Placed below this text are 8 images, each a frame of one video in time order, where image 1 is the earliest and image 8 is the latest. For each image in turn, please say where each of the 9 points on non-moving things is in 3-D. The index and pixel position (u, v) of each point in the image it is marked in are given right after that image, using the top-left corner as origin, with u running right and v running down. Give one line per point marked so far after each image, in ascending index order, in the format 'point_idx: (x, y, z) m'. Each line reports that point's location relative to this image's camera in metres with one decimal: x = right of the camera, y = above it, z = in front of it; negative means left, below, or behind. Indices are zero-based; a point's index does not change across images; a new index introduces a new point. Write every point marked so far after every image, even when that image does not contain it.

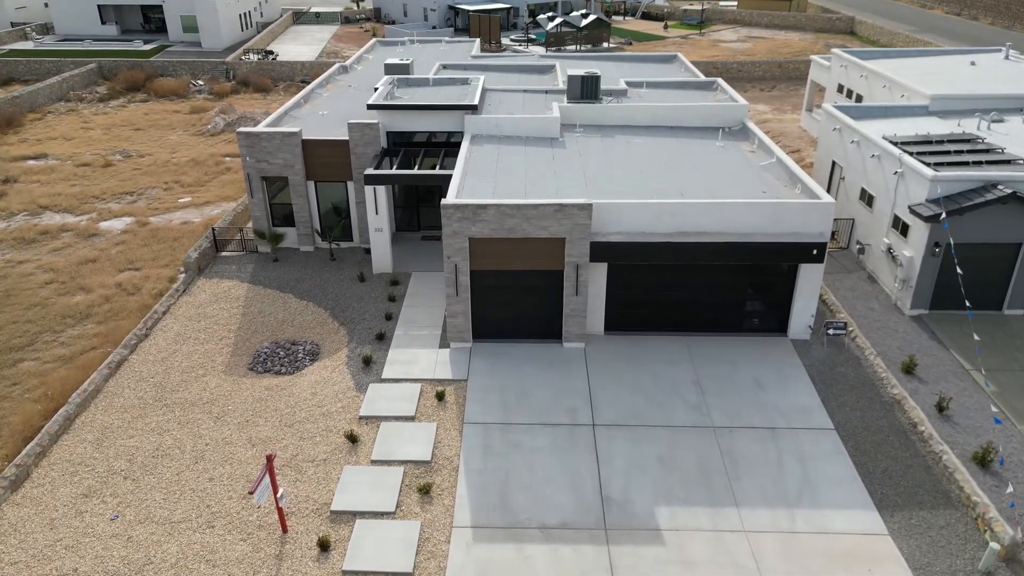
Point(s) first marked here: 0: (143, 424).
0: (-8.8, -3.3, +18.3) m
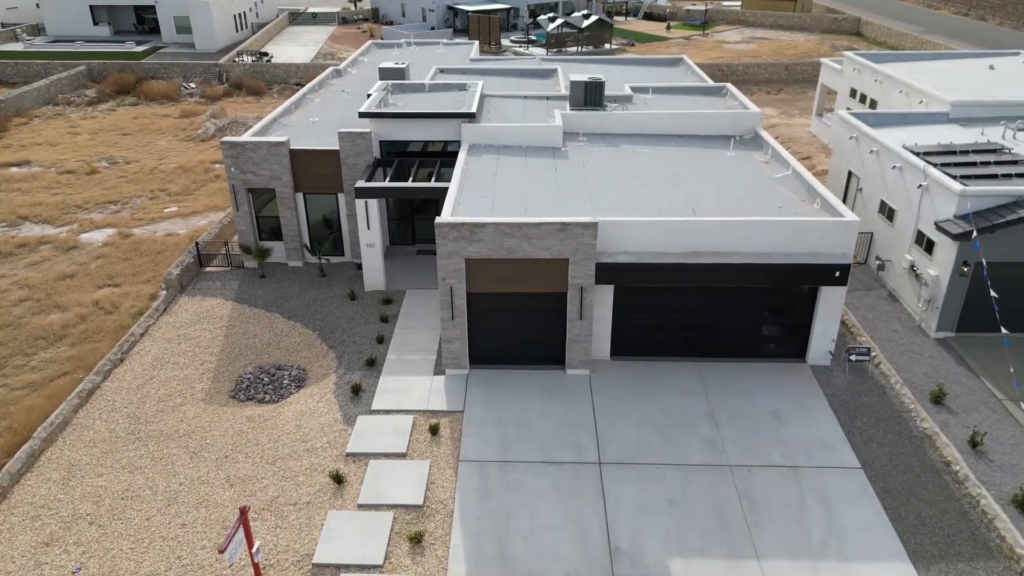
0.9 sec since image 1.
0: (-8.8, -3.8, +17.0) m
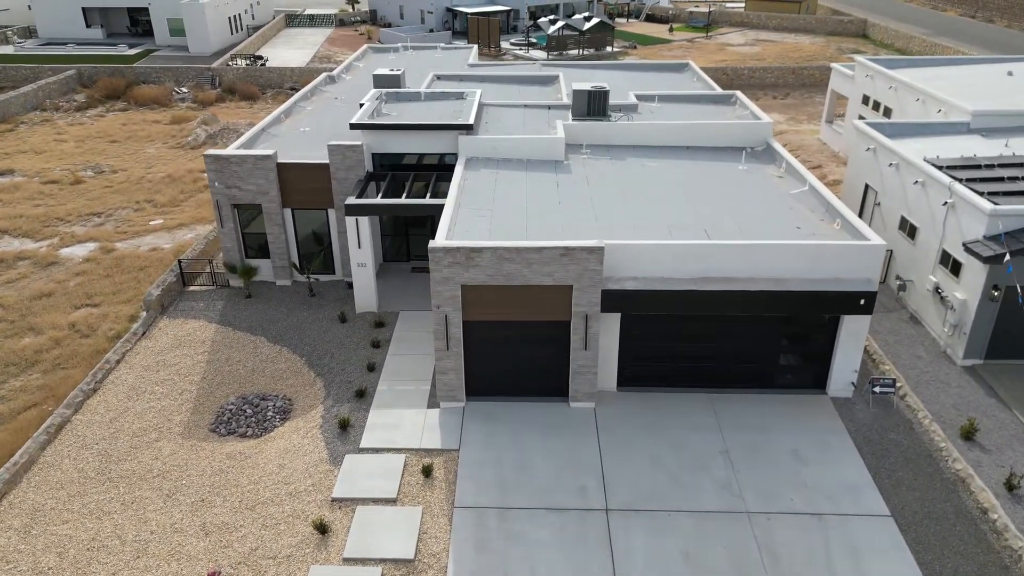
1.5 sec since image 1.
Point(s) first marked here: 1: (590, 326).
0: (-8.9, -4.5, +15.7) m
1: (+1.7, -0.8, +16.8) m
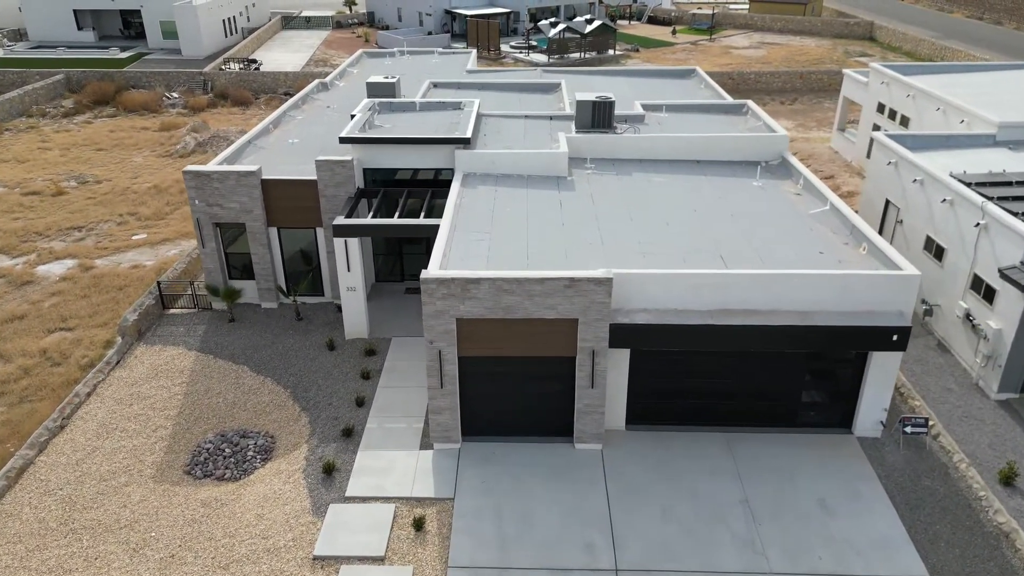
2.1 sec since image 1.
0: (-8.9, -5.1, +14.3) m
1: (+1.7, -1.5, +15.4) m
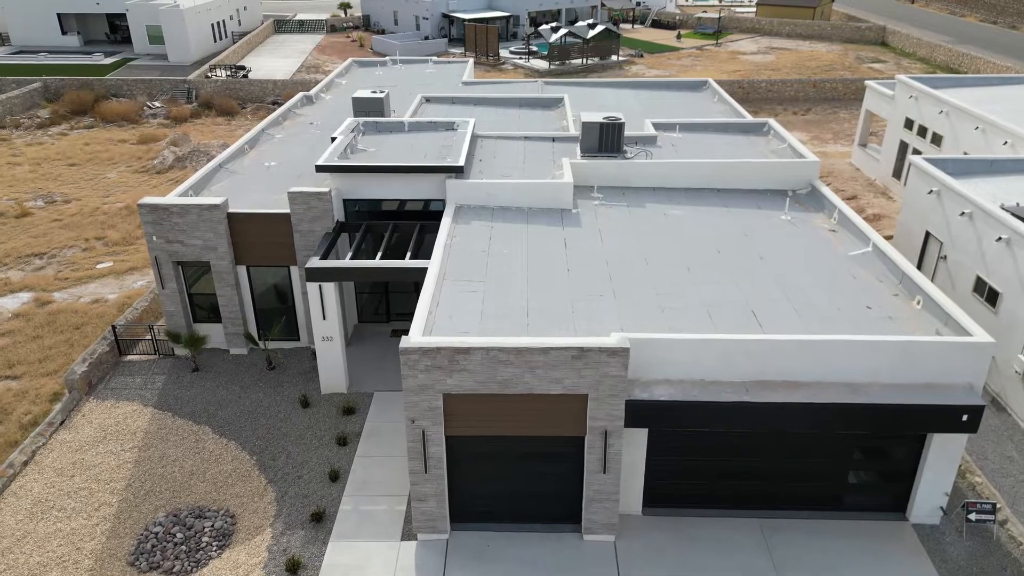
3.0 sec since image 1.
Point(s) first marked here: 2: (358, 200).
0: (-8.9, -6.3, +11.9) m
1: (+1.7, -2.7, +13.0) m
2: (-4.0, +2.3, +19.6) m
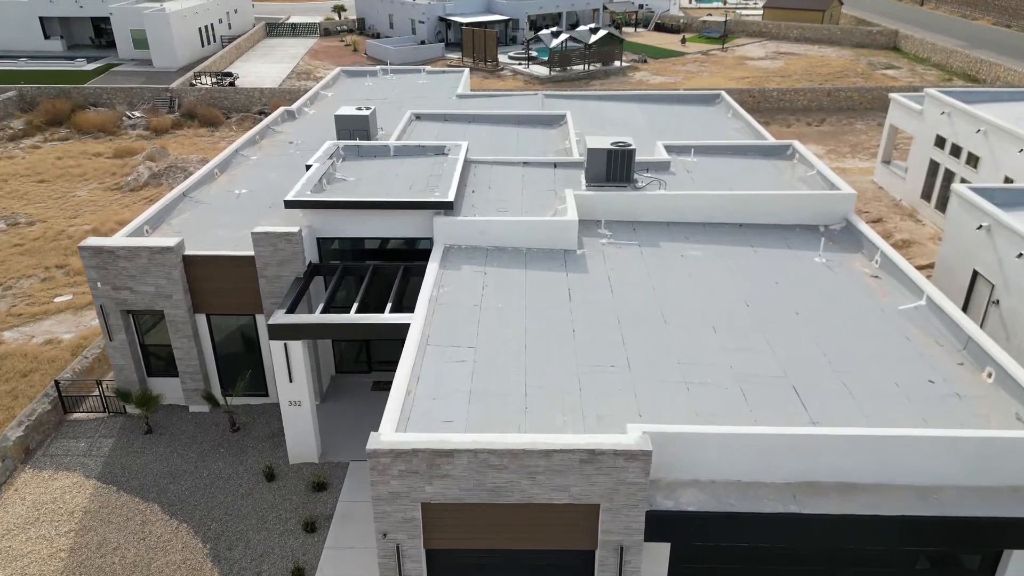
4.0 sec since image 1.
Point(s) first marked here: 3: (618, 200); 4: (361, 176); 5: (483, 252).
0: (-9.0, -7.4, +9.6) m
1: (+1.6, -3.8, +10.6) m
2: (-4.0, +1.1, +17.3) m
3: (+2.5, +2.1, +18.2) m
4: (-3.8, +2.8, +19.0) m
5: (-0.7, +0.8, +16.7) m
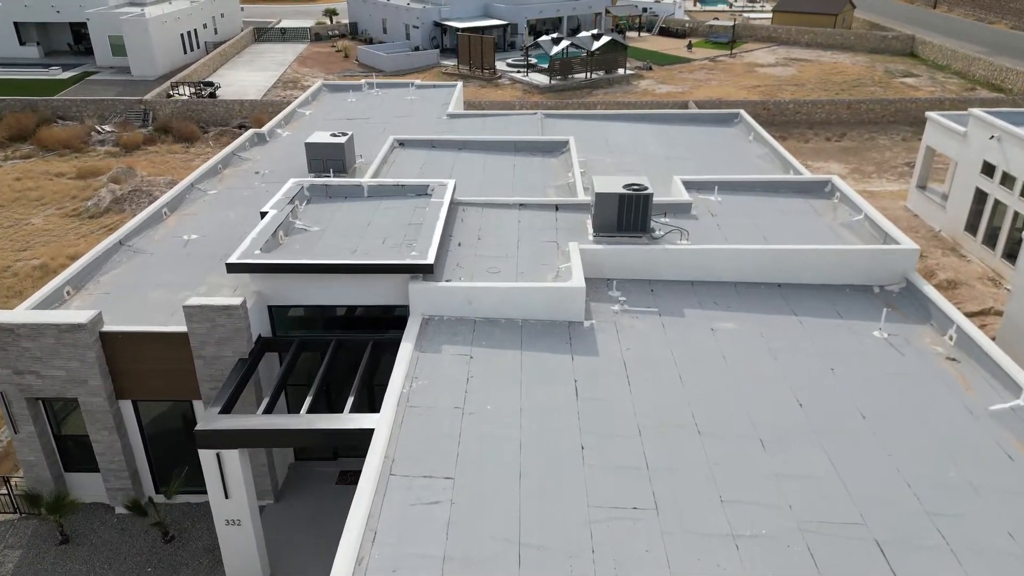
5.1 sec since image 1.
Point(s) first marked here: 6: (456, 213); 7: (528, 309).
0: (-9.1, -8.9, +6.6) m
1: (+1.4, -5.2, +7.6) m
2: (-4.2, -0.3, +14.2) m
3: (+2.4, +0.6, +15.2) m
4: (-3.9, +1.3, +16.0) m
5: (-0.8, -0.7, +13.7) m
6: (-1.3, +1.7, +17.1) m
7: (+0.2, -0.4, +13.8) m
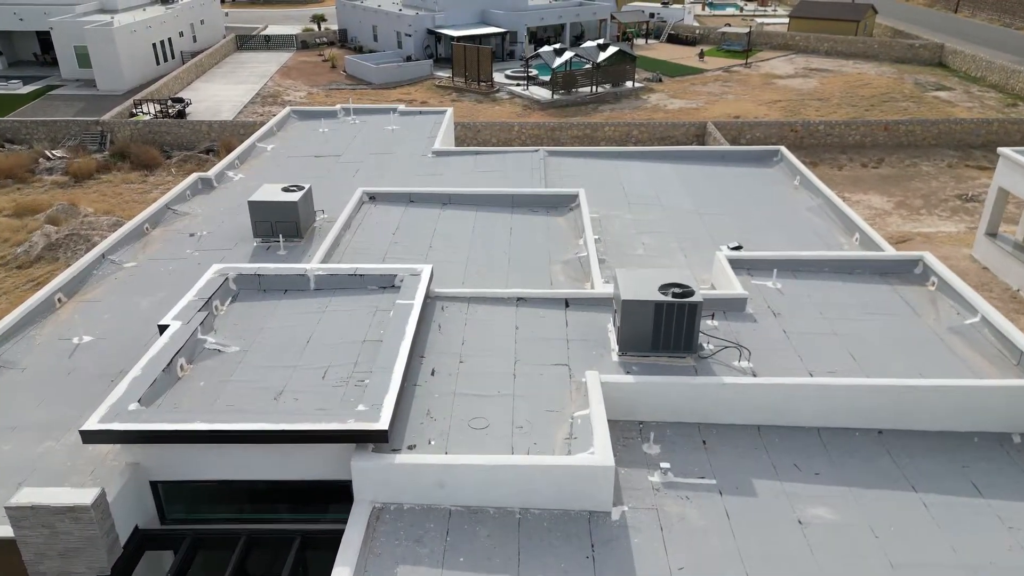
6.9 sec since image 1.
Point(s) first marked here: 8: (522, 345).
0: (-9.2, -11.0, +2.1) m
1: (+1.4, -7.4, +3.2) m
2: (-4.2, -2.5, +9.8) m
3: (+2.3, -1.5, +10.7) m
4: (-4.0, -0.8, +11.6) m
5: (-0.9, -2.8, +9.2) m
6: (-1.3, -0.4, +12.7) m
7: (+0.1, -2.5, +9.4) m
8: (+0.1, -0.9, +12.0) m
